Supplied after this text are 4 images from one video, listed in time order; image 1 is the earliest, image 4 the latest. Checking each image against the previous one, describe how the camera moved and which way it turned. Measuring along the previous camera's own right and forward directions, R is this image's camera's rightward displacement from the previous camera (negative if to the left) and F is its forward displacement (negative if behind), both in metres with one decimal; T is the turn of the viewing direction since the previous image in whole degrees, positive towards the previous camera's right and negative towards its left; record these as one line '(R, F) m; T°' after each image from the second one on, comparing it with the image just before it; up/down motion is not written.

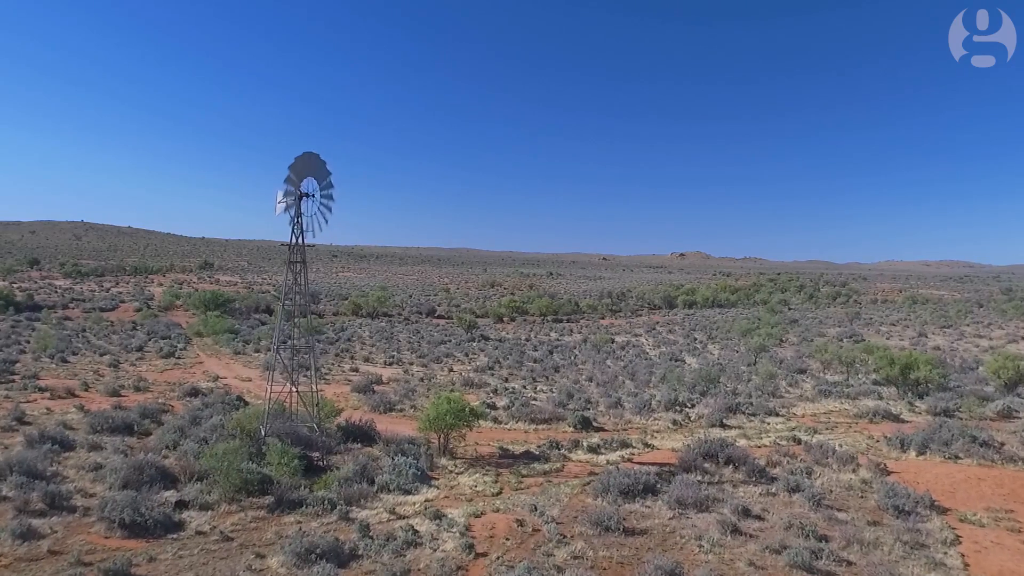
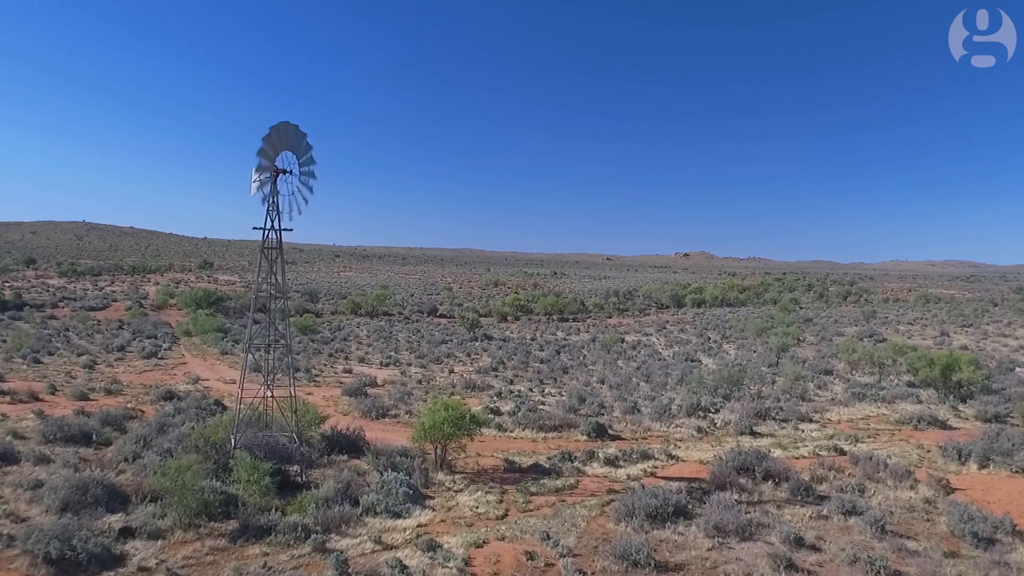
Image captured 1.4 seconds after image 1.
(-0.1, +1.9) m; 0°
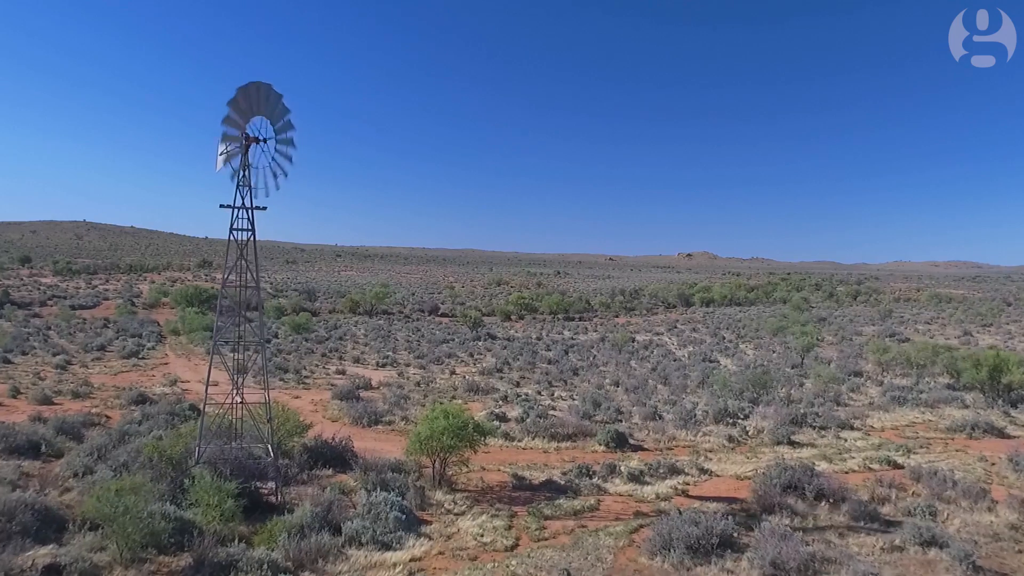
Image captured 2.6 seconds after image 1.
(-0.2, +1.9) m; 0°
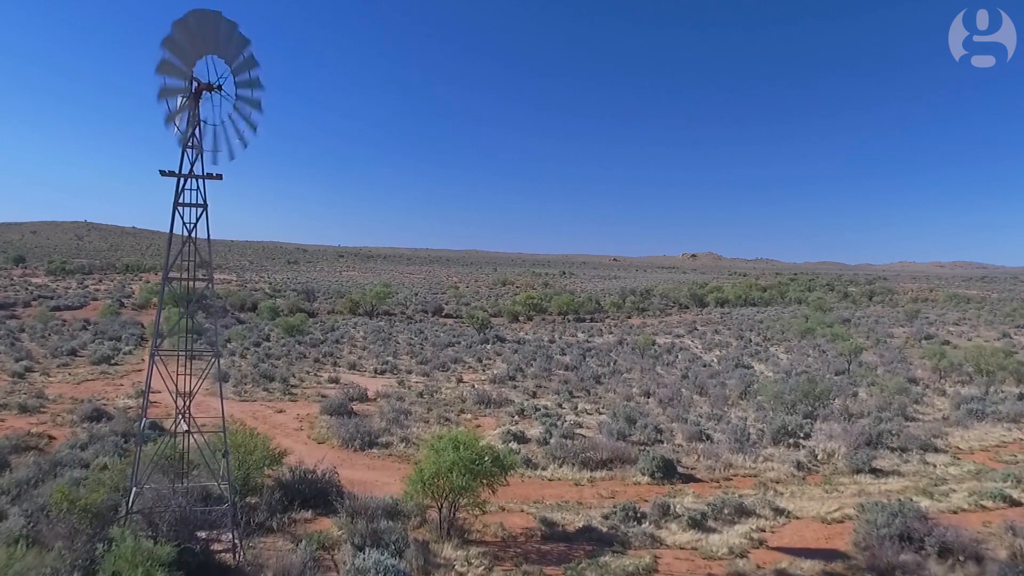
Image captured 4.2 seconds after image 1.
(-0.4, +2.7) m; 0°
